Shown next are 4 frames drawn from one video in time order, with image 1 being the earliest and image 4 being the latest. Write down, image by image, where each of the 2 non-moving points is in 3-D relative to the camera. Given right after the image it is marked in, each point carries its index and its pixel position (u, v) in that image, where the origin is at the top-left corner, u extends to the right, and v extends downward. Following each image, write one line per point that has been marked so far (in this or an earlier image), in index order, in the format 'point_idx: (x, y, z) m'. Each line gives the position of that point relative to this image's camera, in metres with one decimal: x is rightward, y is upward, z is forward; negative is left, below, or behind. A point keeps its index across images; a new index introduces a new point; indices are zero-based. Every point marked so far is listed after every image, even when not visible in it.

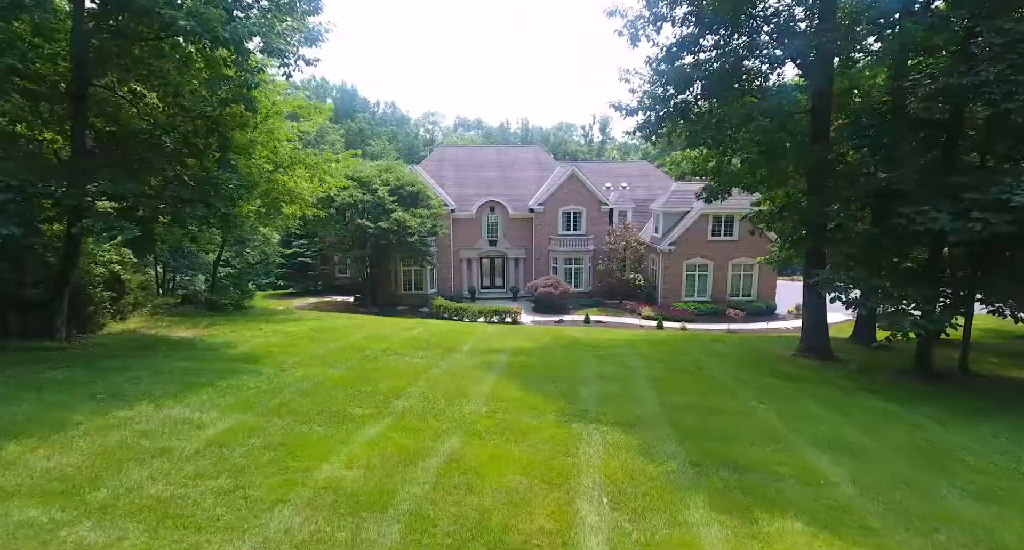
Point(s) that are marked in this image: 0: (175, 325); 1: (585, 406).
0: (-9.8, -1.5, +14.4) m
1: (+1.2, -2.2, +8.5) m
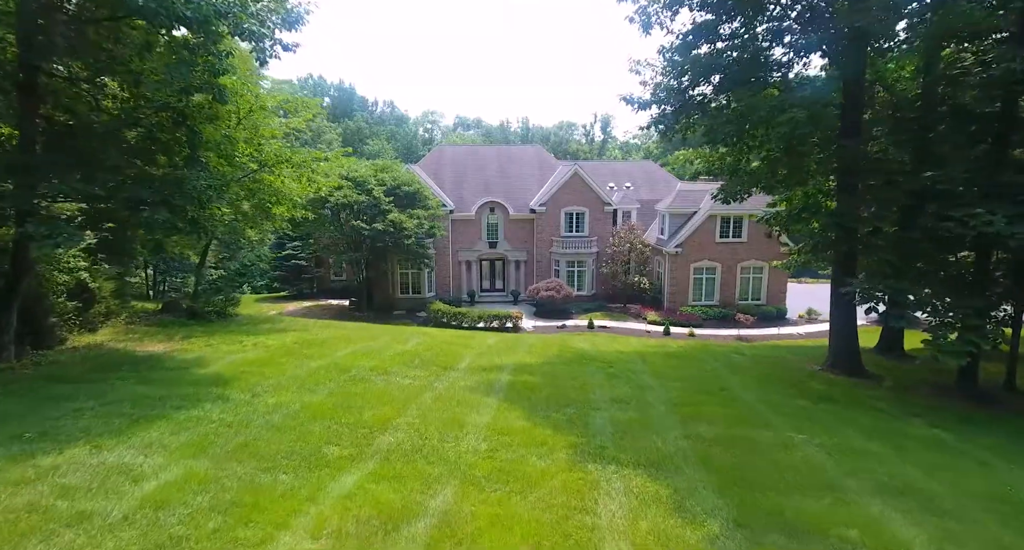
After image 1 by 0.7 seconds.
0: (-9.7, -1.7, +13.3) m
1: (+1.3, -2.4, +7.4) m
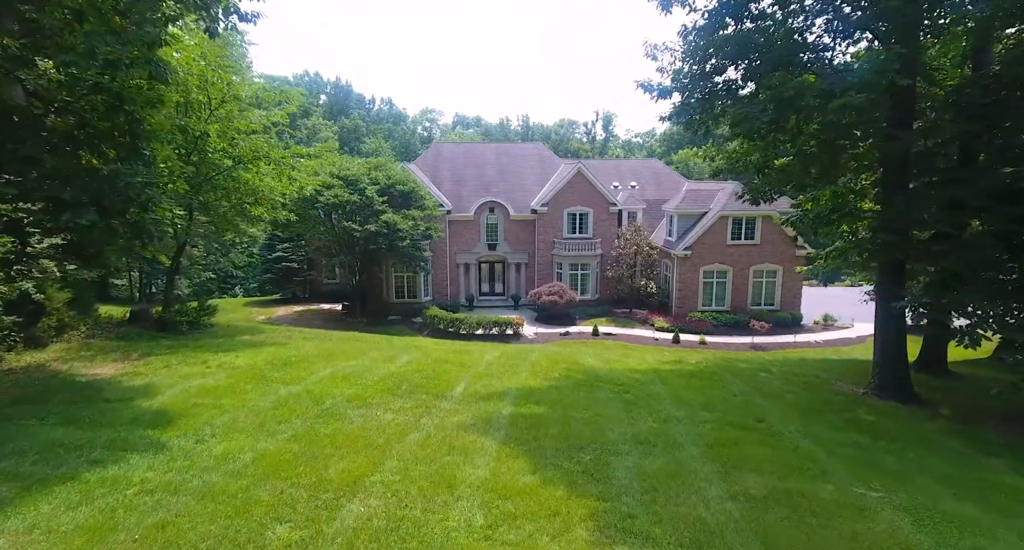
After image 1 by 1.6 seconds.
0: (-9.7, -1.9, +11.7) m
1: (+1.3, -2.7, +5.8) m
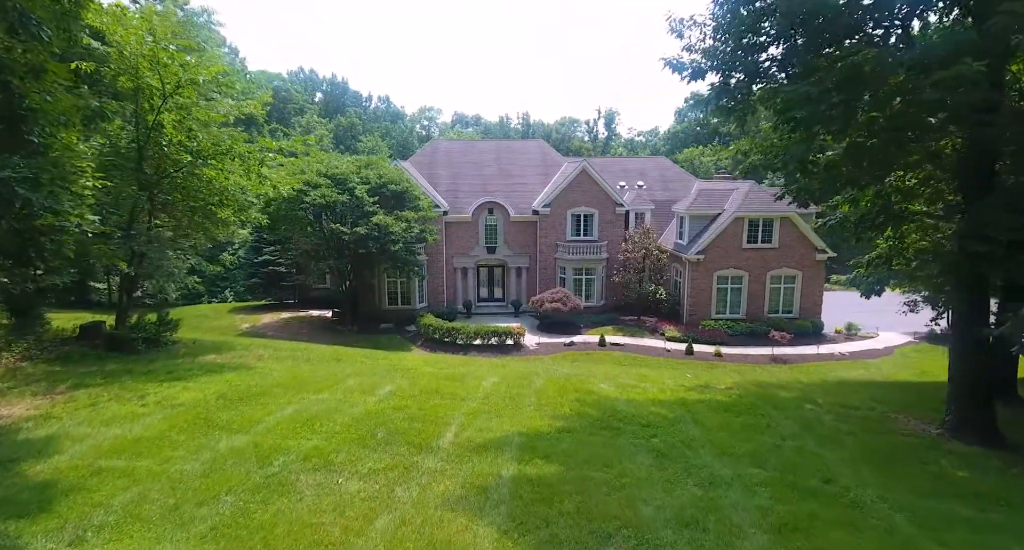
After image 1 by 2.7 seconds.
0: (-9.6, -2.2, +9.8) m
1: (+1.4, -3.0, +3.9) m
